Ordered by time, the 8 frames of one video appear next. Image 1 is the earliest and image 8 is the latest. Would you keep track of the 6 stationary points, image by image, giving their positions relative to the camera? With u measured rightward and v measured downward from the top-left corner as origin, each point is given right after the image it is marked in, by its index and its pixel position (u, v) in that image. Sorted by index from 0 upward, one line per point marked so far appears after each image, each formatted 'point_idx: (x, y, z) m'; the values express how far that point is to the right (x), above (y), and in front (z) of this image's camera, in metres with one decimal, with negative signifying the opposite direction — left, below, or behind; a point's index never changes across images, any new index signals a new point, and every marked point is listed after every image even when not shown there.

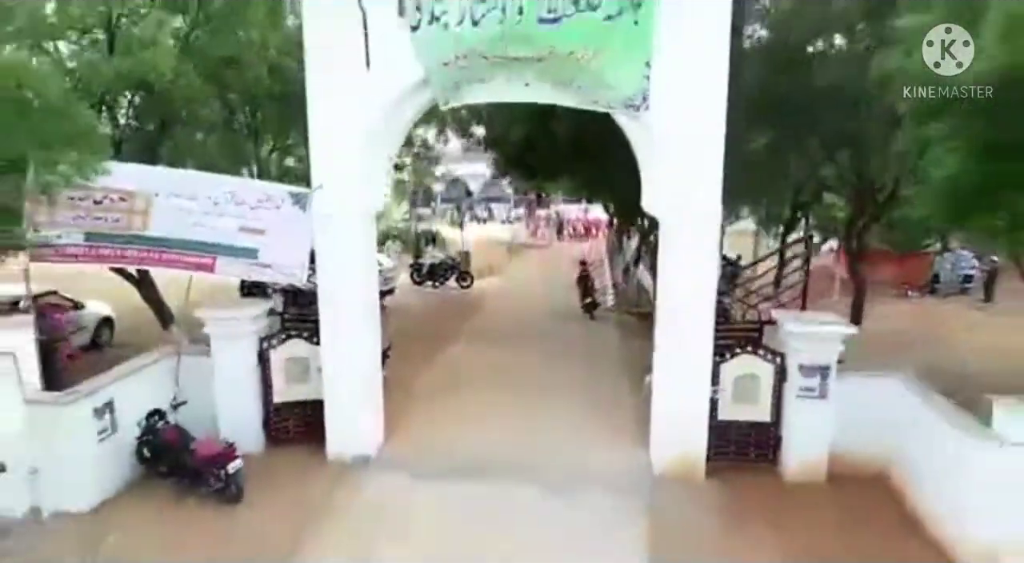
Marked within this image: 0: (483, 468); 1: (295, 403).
0: (-0.2, -1.5, +6.2) m
1: (-1.9, -1.1, +6.5) m
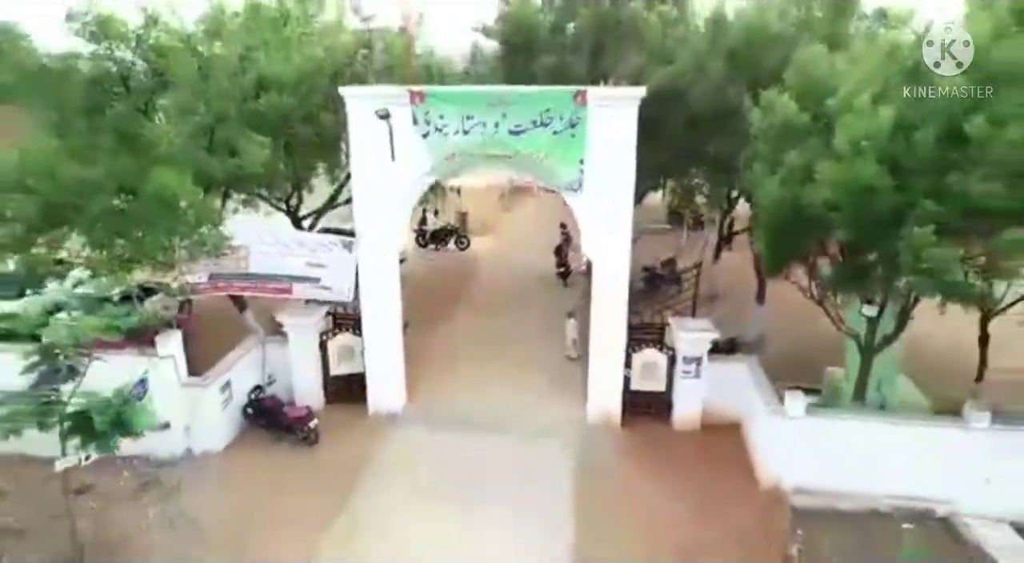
0: (-0.5, -1.7, +9.2) m
1: (-2.2, -1.2, +9.5) m
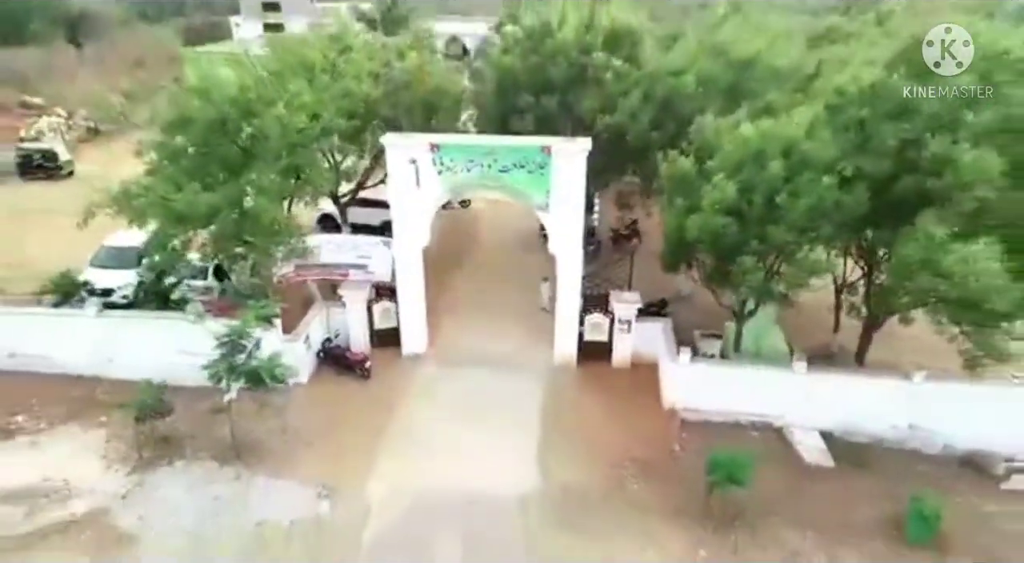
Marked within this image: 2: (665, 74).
0: (-0.7, -1.4, +13.3) m
1: (-2.4, -0.9, +13.6) m
2: (+2.7, +3.5, +13.1) m
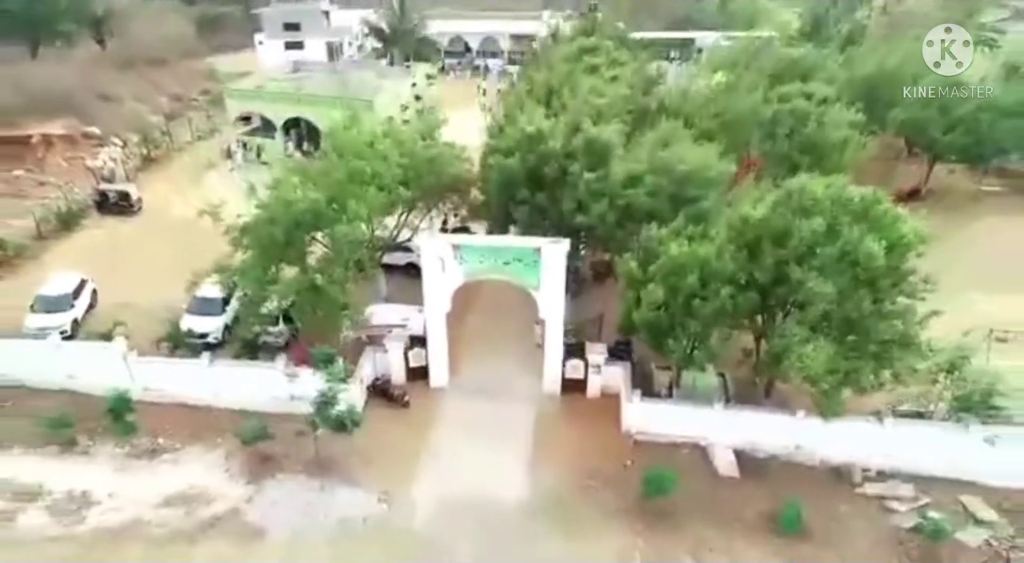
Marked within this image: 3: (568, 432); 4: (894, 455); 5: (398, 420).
0: (-0.7, -2.7, +17.9) m
1: (-2.3, -2.2, +18.1) m
2: (+2.7, +2.2, +17.4) m
3: (+1.3, -3.5, +16.9) m
4: (+8.5, -3.9, +16.1) m
5: (-2.7, -3.2, +17.0) m
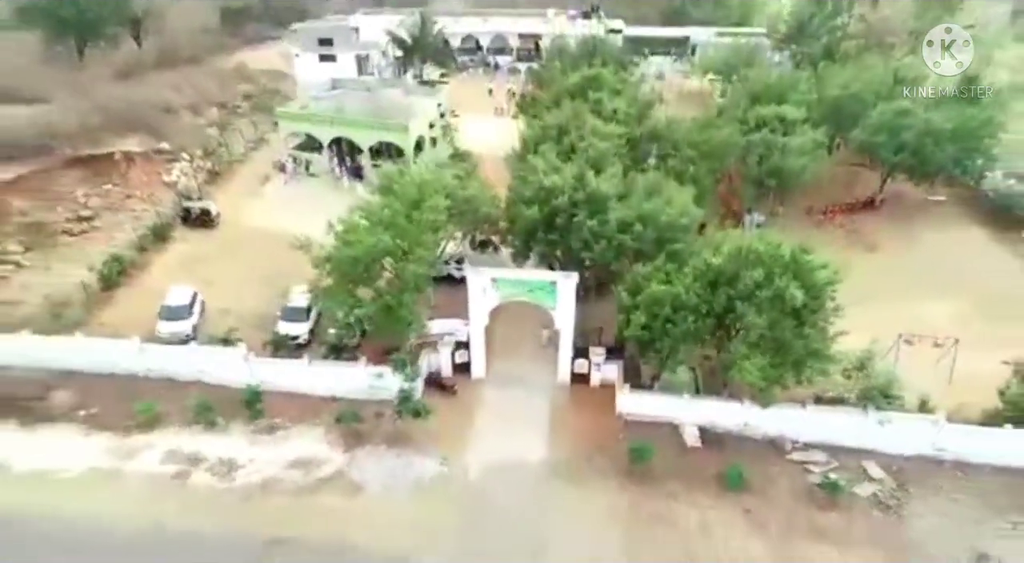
0: (0.0, -3.2, +23.8) m
1: (-1.6, -2.7, +23.9) m
2: (+3.4, +1.6, +23.0) m
3: (+2.0, -4.2, +22.8) m
4: (+9.2, -4.6, +22.0) m
5: (-2.0, -3.9, +22.9) m
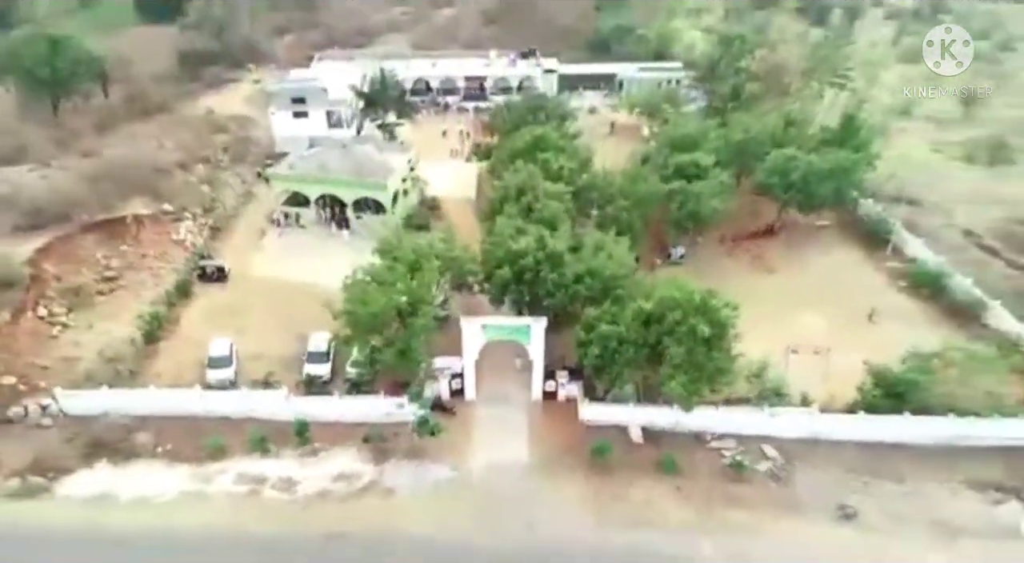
0: (-0.6, -5.0, +30.5) m
1: (-2.3, -4.6, +30.5) m
2: (+2.5, 0.0, +29.9) m
3: (+1.5, -5.8, +29.7) m
4: (+8.8, -5.9, +29.5) m
5: (-2.5, -5.7, +29.4) m
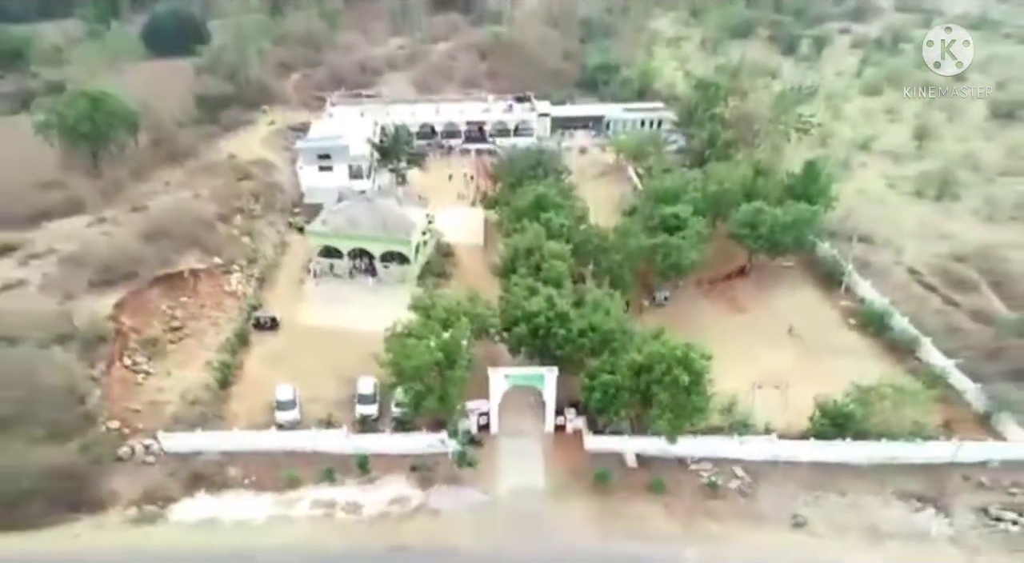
0: (+0.3, -7.8, +37.2) m
1: (-1.4, -7.4, +37.2) m
2: (+3.4, -2.8, +36.7) m
3: (+2.4, -8.6, +36.4) m
4: (+9.7, -8.5, +36.4) m
5: (-1.6, -8.6, +36.1) m
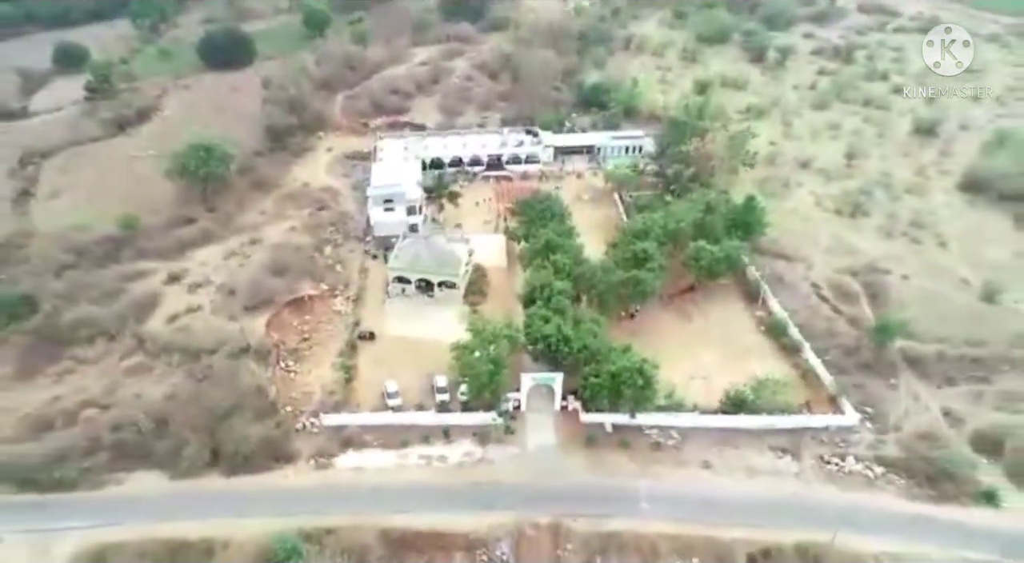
0: (+2.1, -10.7, +59.6) m
1: (+0.4, -10.3, +59.5) m
2: (+5.2, -5.7, +58.7) m
3: (+4.3, -11.6, +58.9) m
4: (+11.5, -11.5, +58.9) m
5: (+0.3, -11.6, +58.6) m
